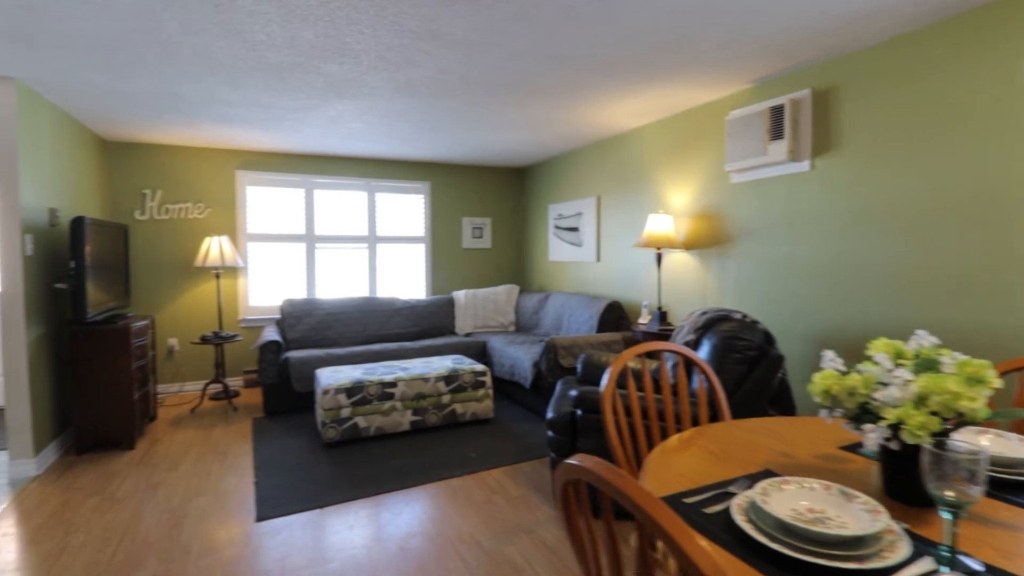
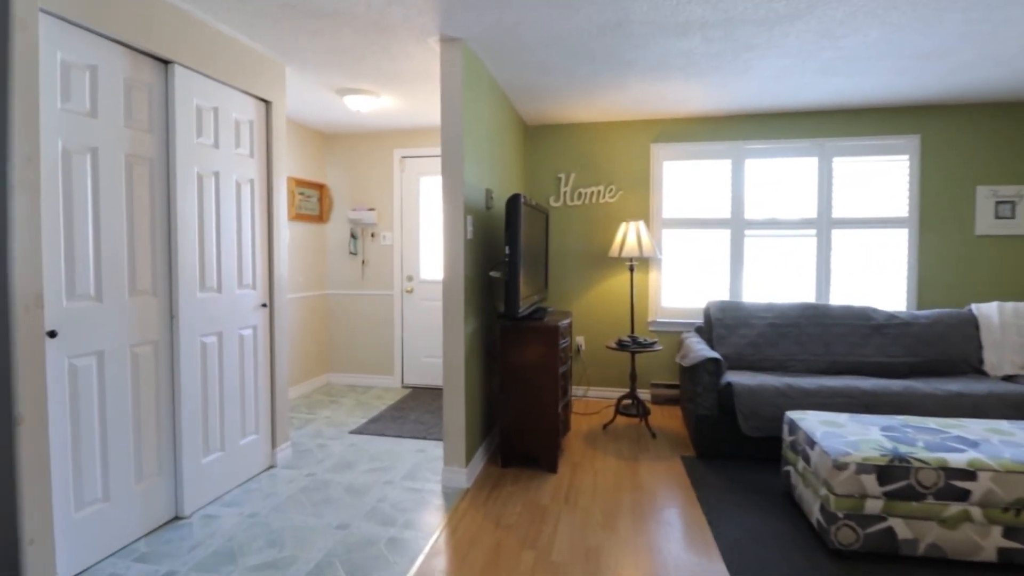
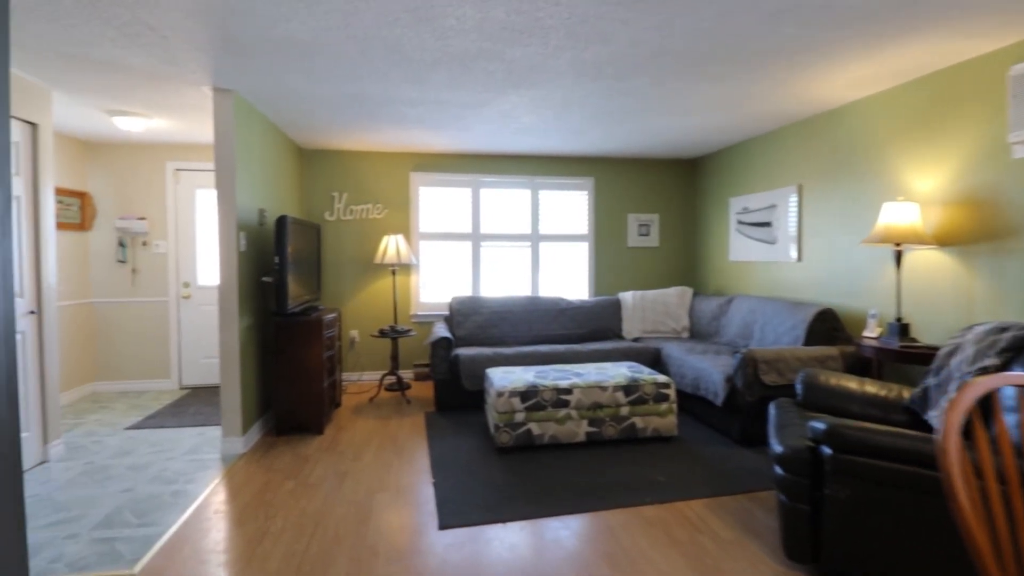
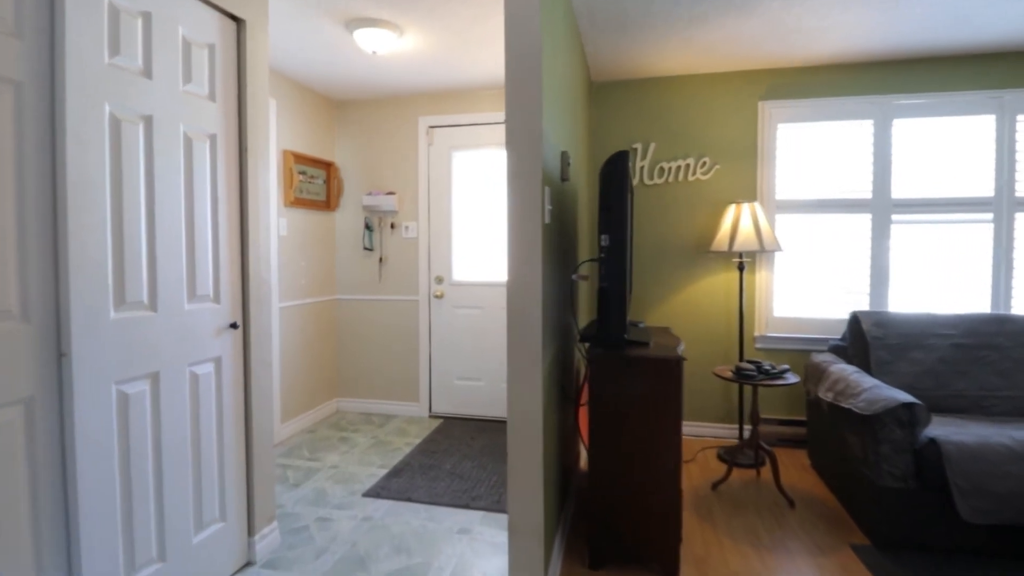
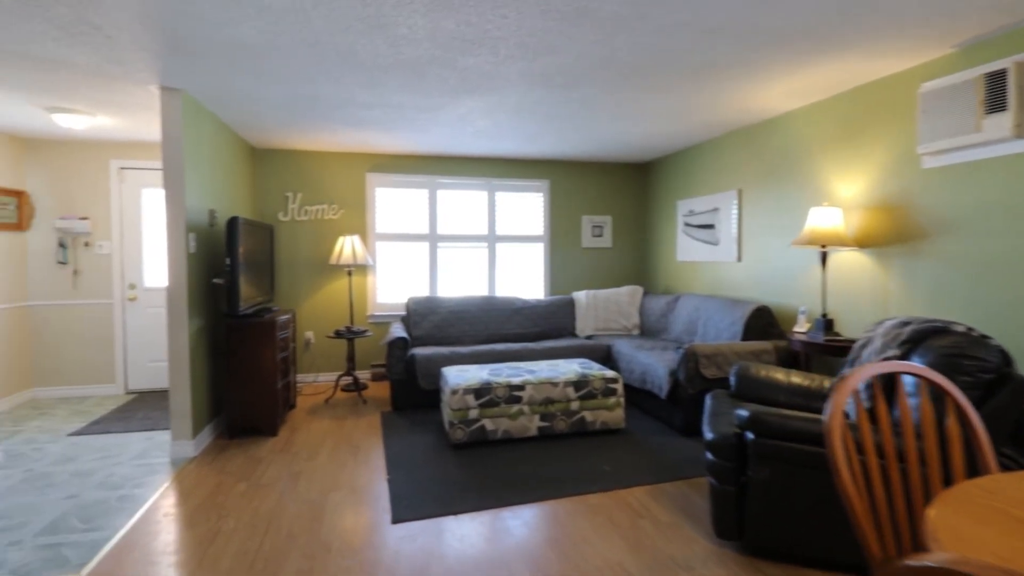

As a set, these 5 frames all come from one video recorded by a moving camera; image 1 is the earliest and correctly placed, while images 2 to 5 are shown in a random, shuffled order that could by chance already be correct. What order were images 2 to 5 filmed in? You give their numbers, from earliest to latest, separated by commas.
5, 3, 2, 4
